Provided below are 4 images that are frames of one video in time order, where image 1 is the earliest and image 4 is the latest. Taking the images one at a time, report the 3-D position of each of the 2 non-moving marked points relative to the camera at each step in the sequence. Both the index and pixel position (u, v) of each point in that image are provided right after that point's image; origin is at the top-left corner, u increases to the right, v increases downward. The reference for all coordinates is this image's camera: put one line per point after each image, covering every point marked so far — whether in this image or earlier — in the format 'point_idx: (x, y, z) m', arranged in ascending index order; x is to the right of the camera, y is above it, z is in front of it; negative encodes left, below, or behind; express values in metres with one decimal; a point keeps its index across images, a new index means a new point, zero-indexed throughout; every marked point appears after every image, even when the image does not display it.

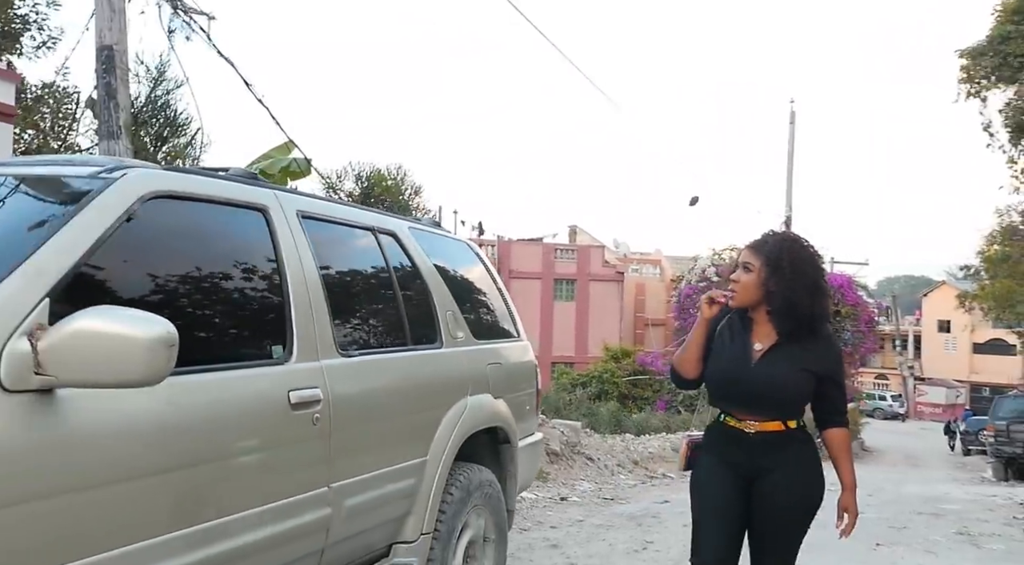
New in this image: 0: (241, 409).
0: (-0.7, -0.3, +2.5) m
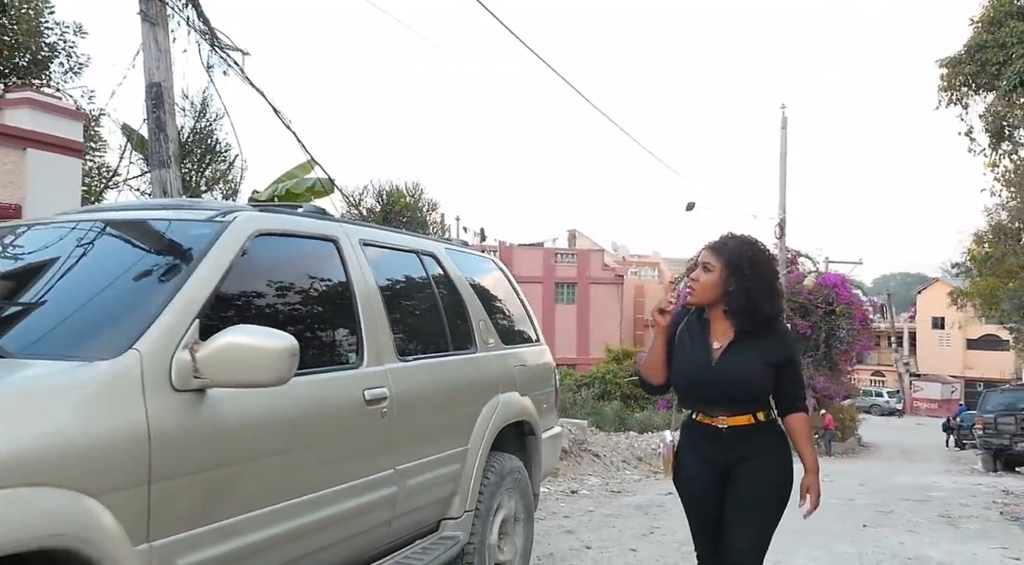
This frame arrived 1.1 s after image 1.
0: (-0.6, -0.4, +3.0) m
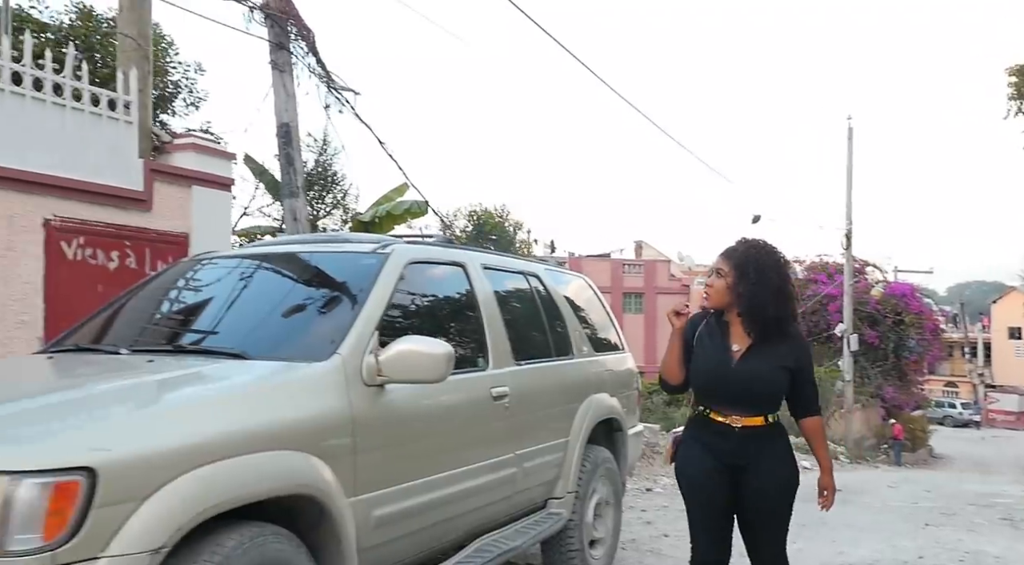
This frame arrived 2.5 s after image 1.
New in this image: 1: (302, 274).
0: (-0.2, -0.5, +3.8) m
1: (-0.9, 0.0, +3.8) m
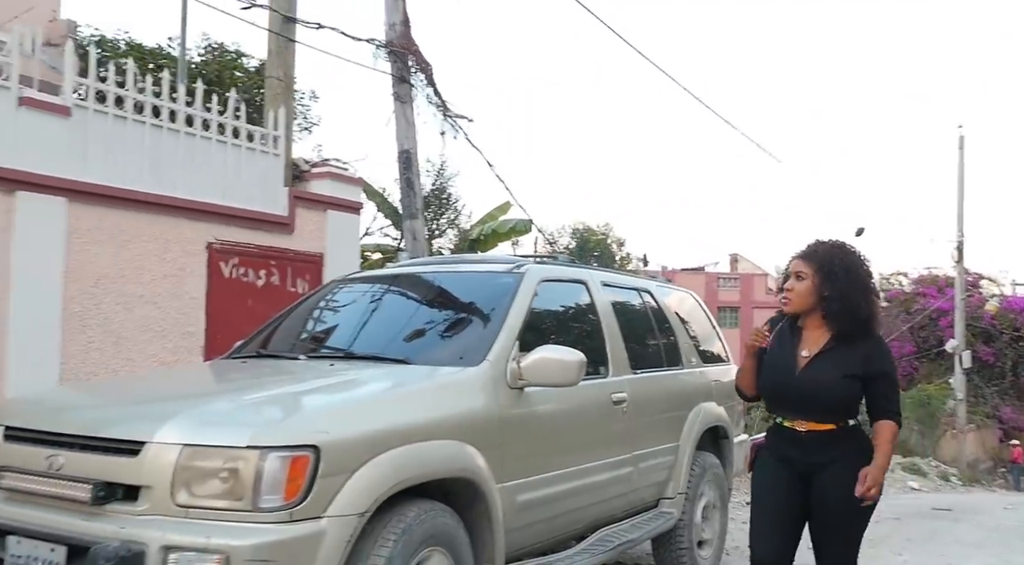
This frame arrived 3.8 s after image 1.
0: (+0.4, -0.6, +4.2) m
1: (-0.3, -0.1, +4.3) m
